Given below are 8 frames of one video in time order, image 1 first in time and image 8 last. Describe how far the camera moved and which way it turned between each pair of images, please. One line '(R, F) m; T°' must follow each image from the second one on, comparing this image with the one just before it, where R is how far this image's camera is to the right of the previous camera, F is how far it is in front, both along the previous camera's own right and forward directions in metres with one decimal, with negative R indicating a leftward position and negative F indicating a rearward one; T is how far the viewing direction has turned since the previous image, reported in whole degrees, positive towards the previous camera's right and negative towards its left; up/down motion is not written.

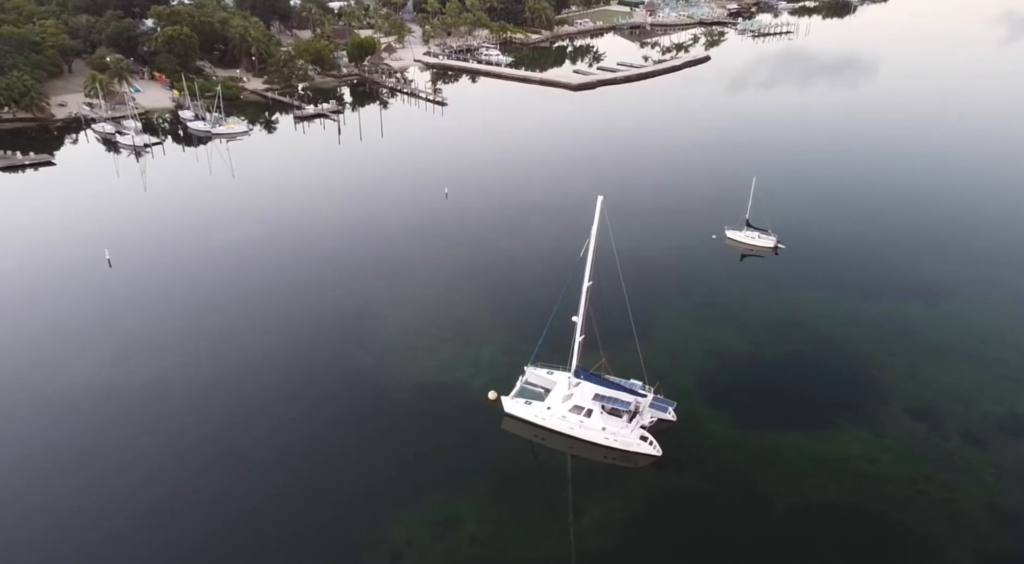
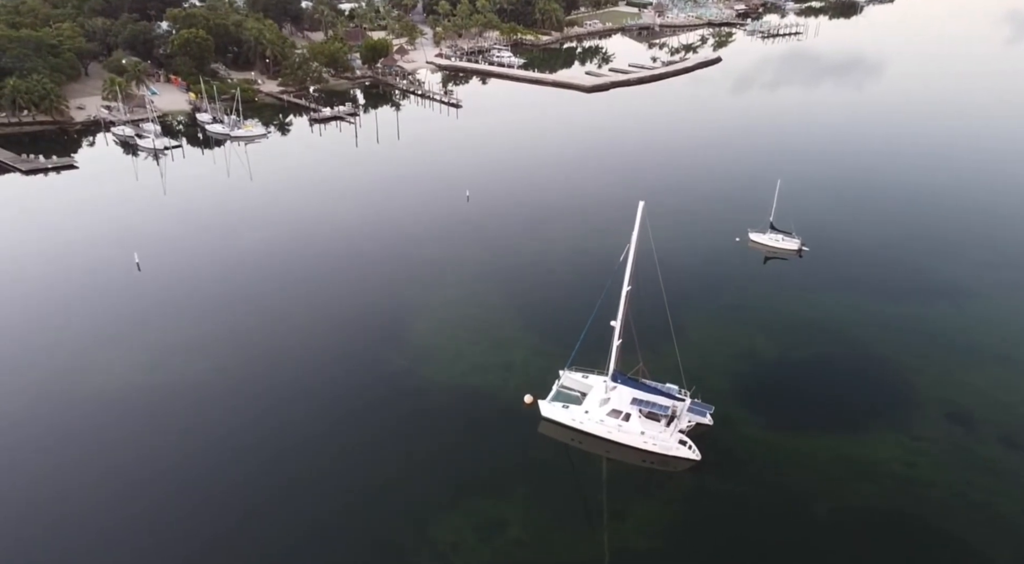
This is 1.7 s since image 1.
(-2.9, -0.5) m; +1°
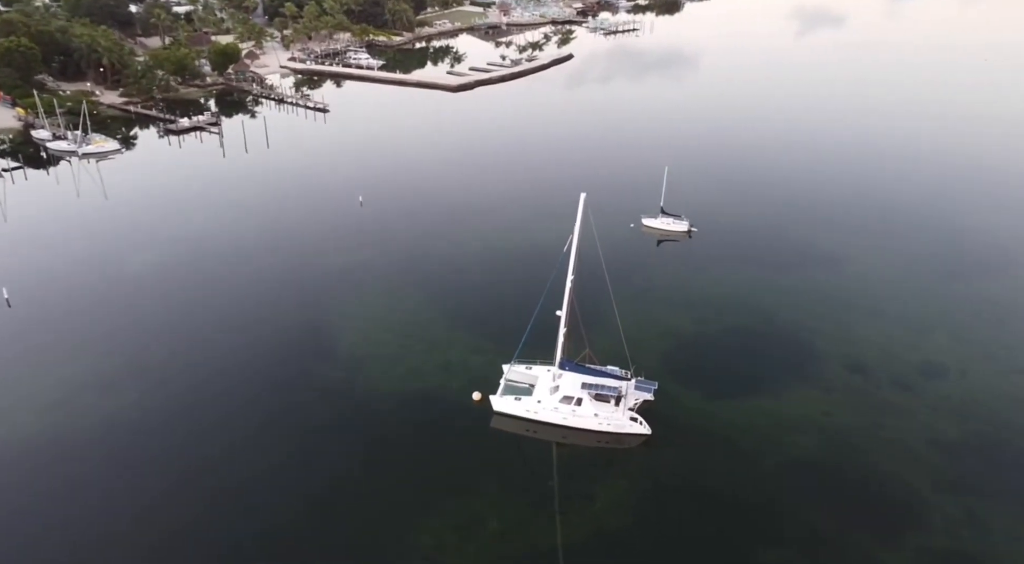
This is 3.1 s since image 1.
(-8.0, +0.4) m; +12°
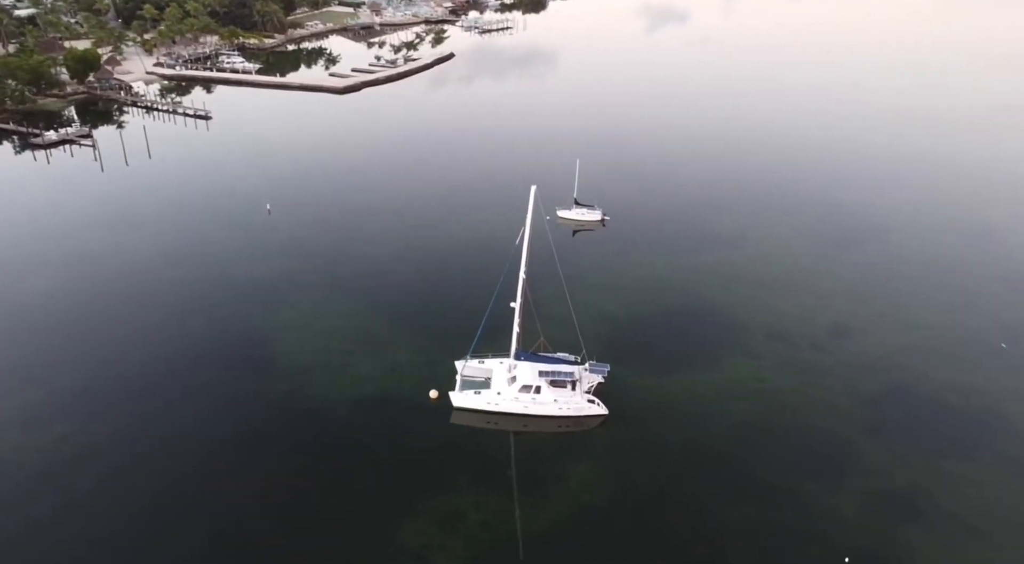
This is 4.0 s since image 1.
(-7.0, -0.4) m; +10°
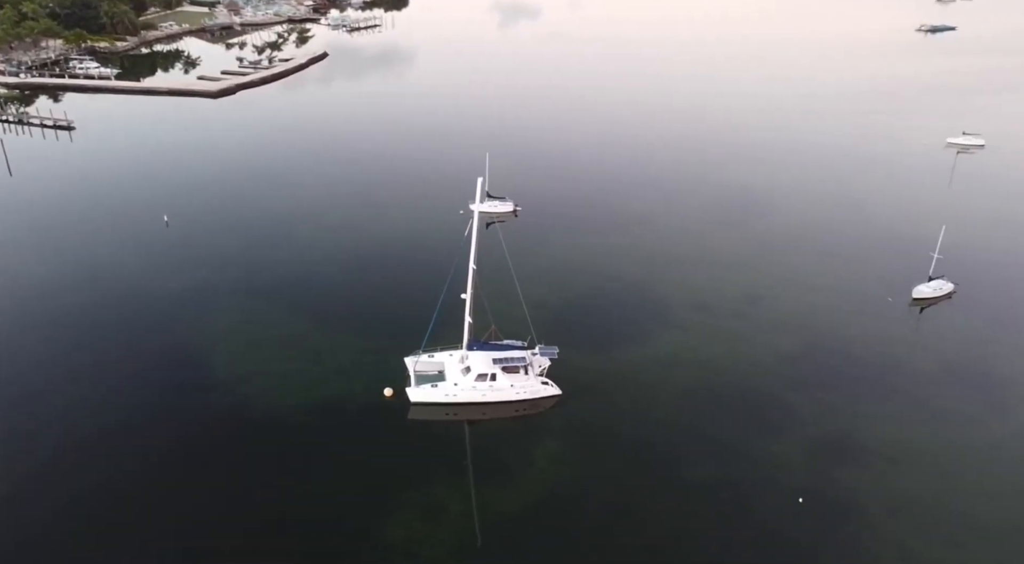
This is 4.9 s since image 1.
(-7.8, -0.9) m; +11°
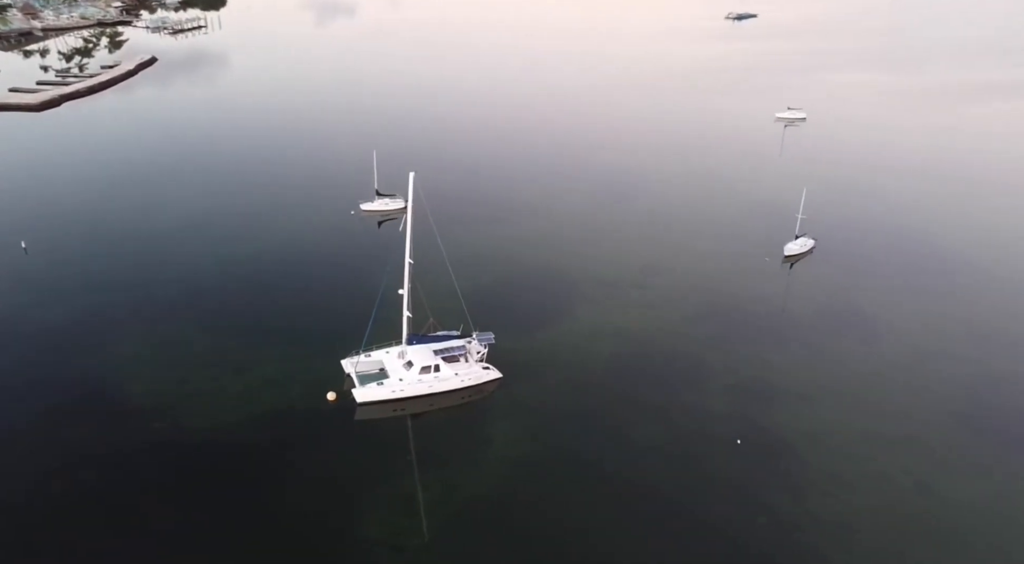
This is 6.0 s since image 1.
(-10.1, -0.6) m; +14°
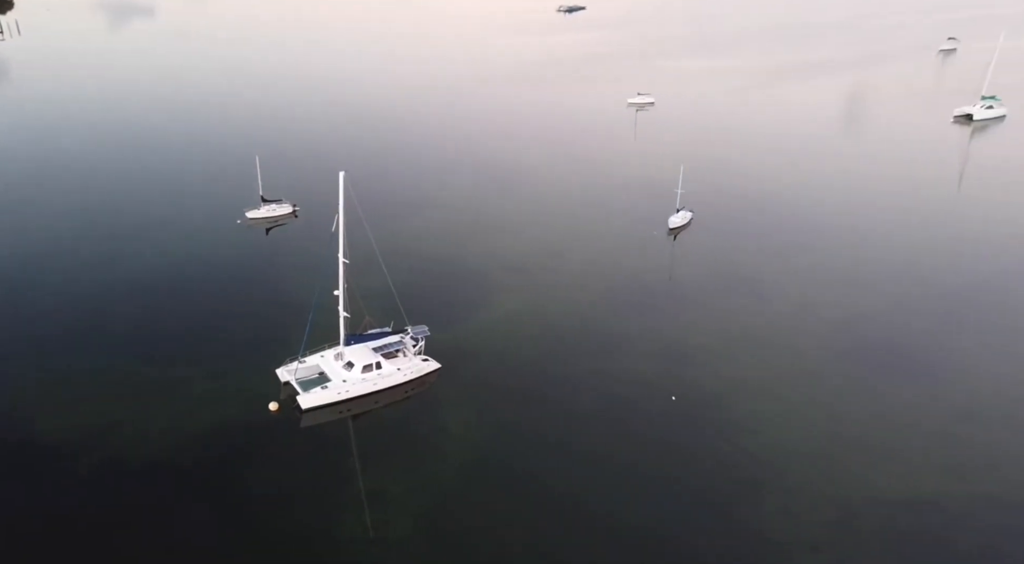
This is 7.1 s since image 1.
(-10.2, -0.2) m; +14°
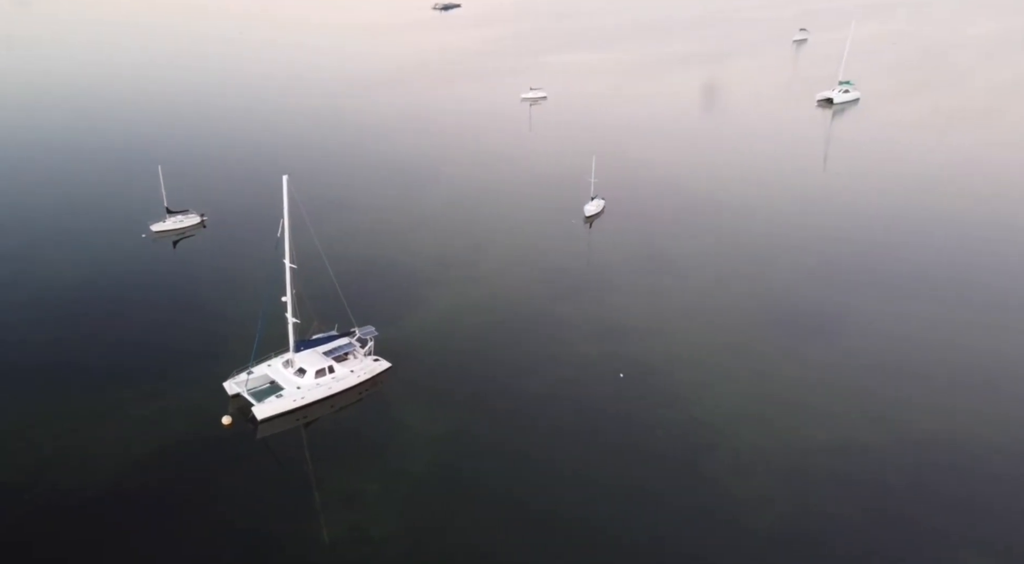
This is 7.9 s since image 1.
(-7.3, +0.1) m; +10°
